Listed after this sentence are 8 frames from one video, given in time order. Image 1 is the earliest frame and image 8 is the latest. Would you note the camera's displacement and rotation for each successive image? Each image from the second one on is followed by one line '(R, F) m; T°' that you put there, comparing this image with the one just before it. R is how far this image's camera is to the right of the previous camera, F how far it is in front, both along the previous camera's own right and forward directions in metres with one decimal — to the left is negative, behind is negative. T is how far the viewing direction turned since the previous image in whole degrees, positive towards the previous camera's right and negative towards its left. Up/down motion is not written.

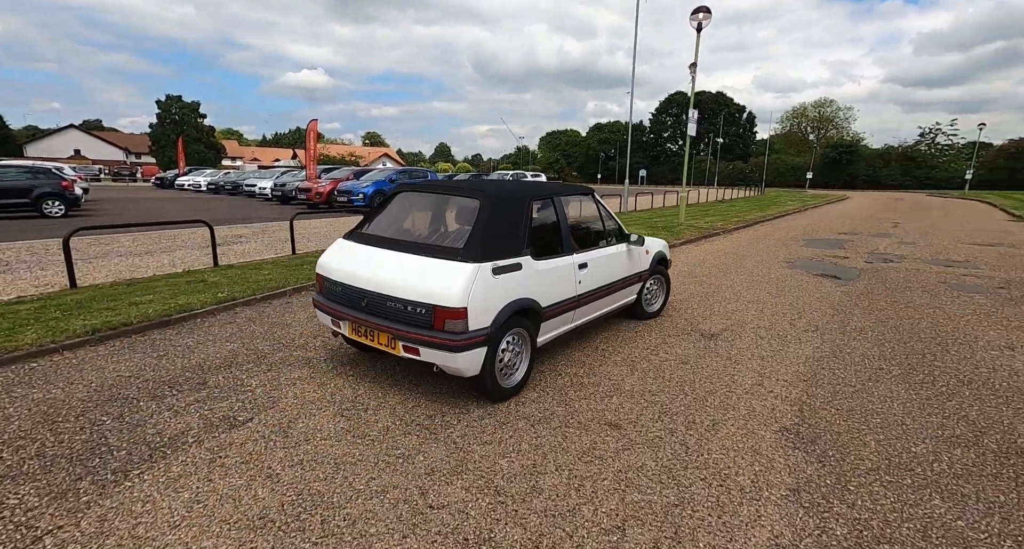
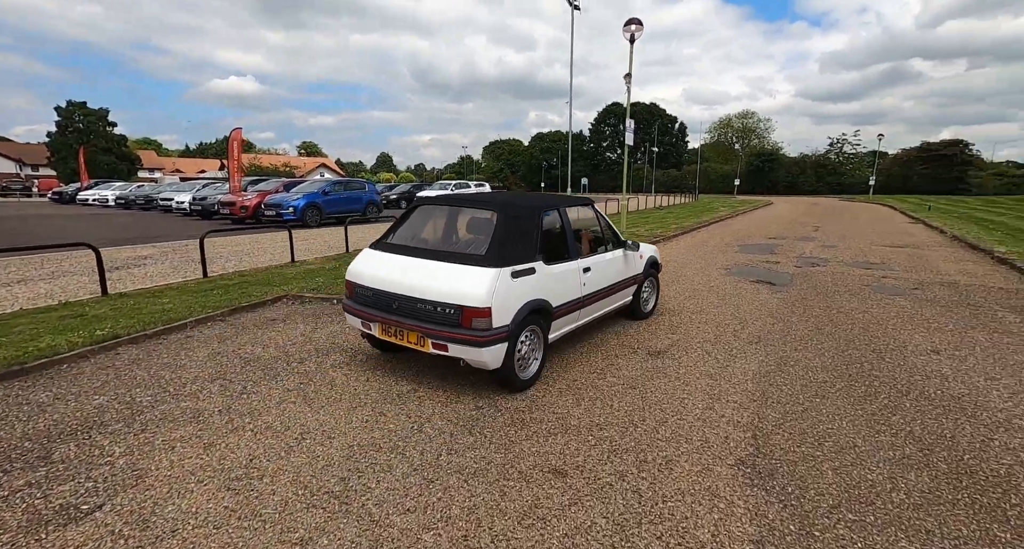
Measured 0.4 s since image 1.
(+0.1, +0.3) m; +6°
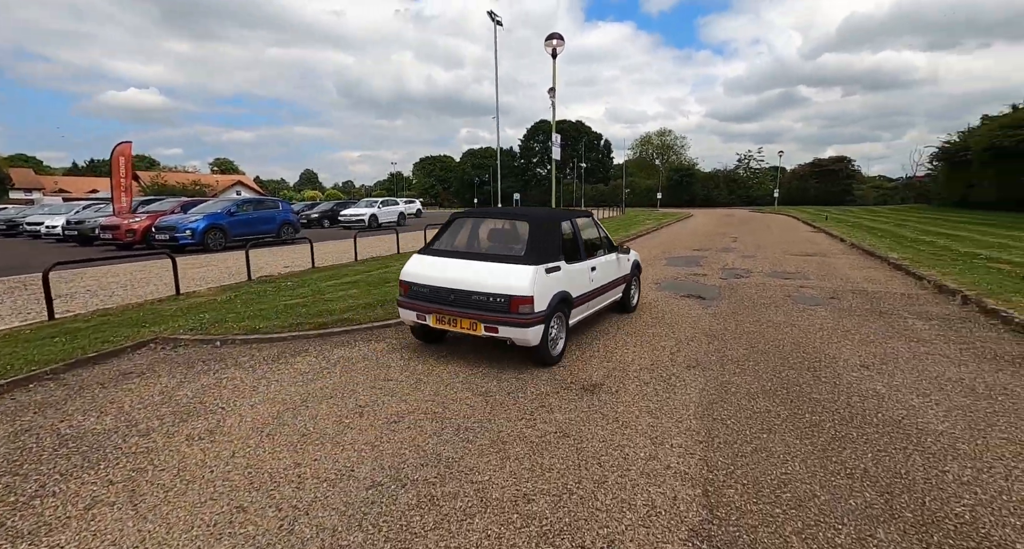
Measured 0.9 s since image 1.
(+0.2, +0.6) m; +8°
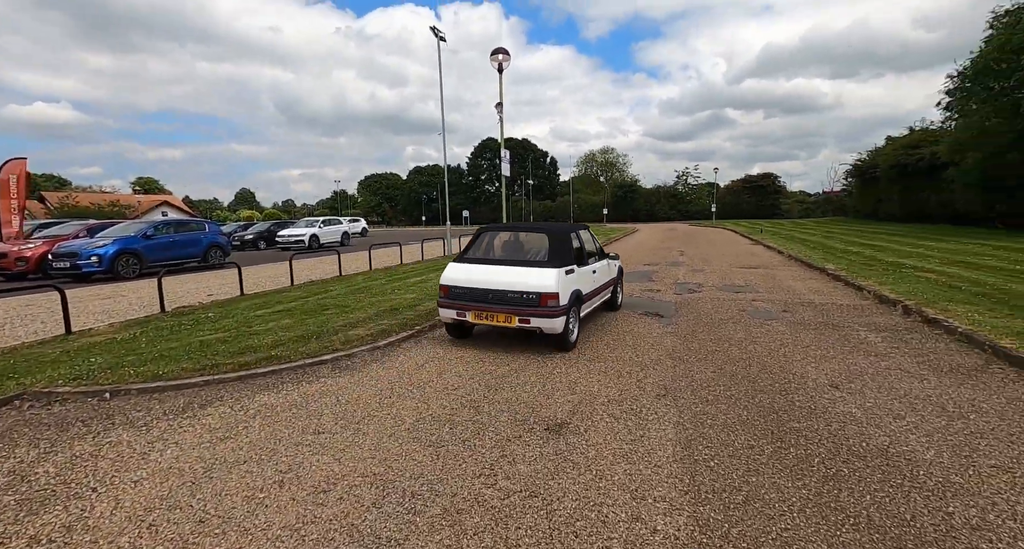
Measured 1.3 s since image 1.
(0.0, +0.5) m; +6°
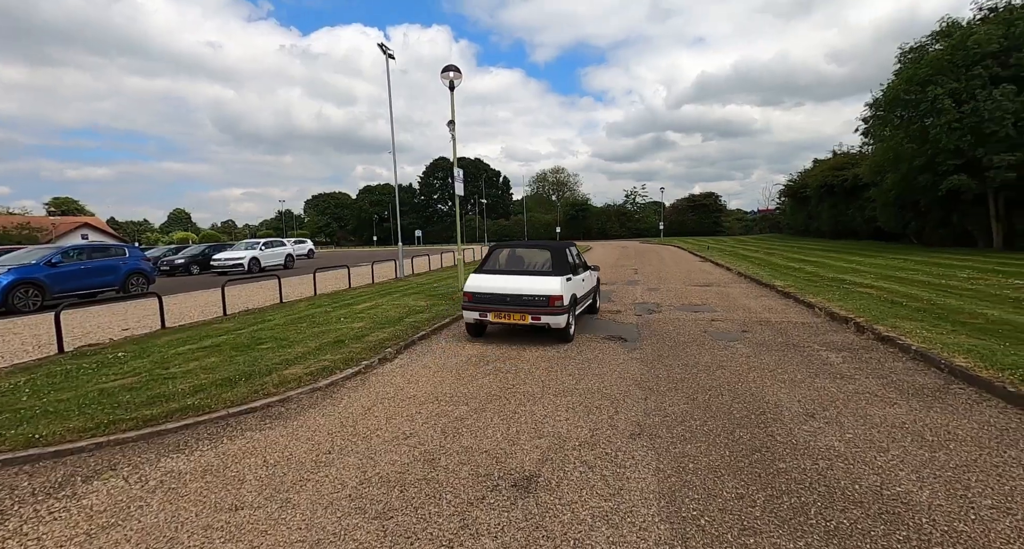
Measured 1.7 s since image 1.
(0.0, +0.4) m; +6°
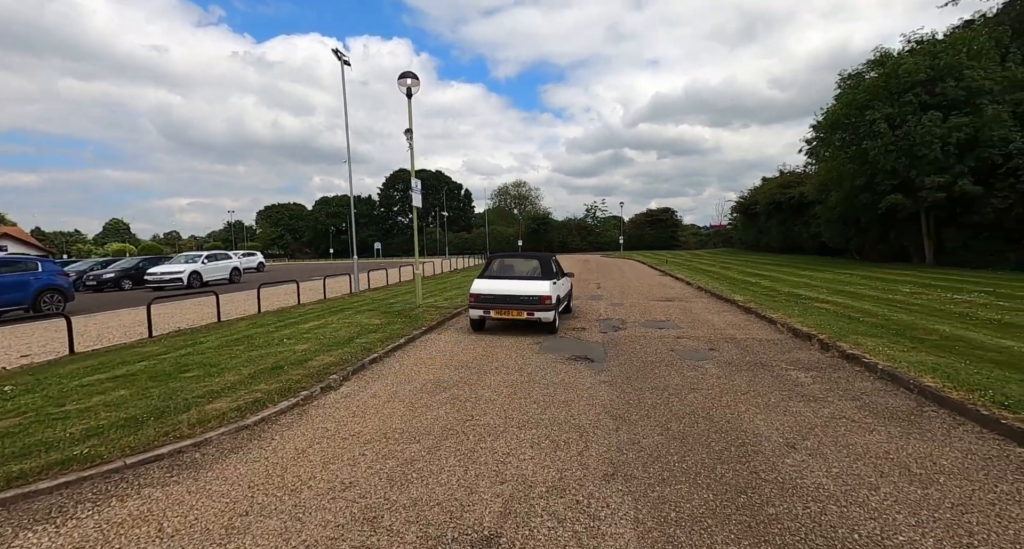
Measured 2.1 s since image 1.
(0.0, +0.5) m; +5°
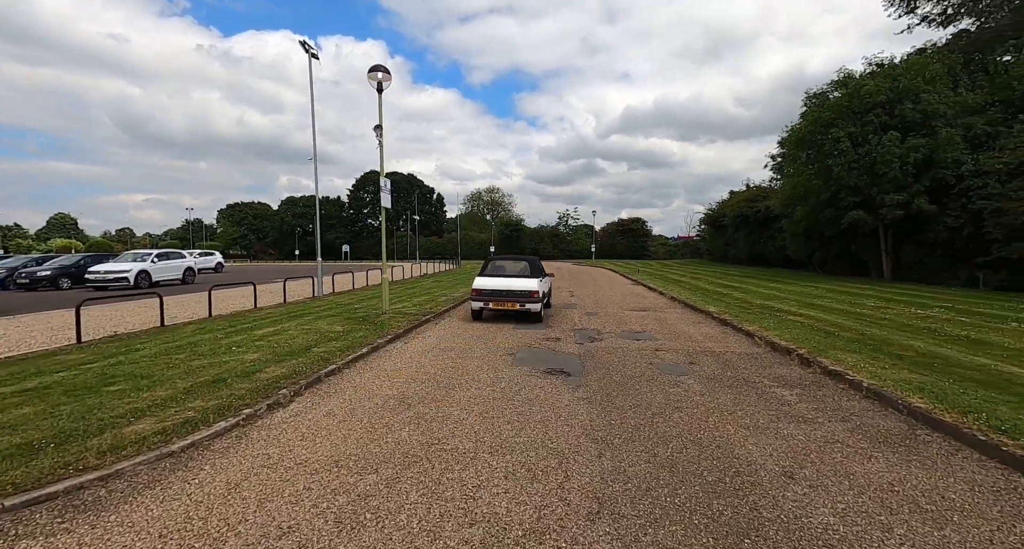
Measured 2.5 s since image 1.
(0.0, +0.5) m; +4°
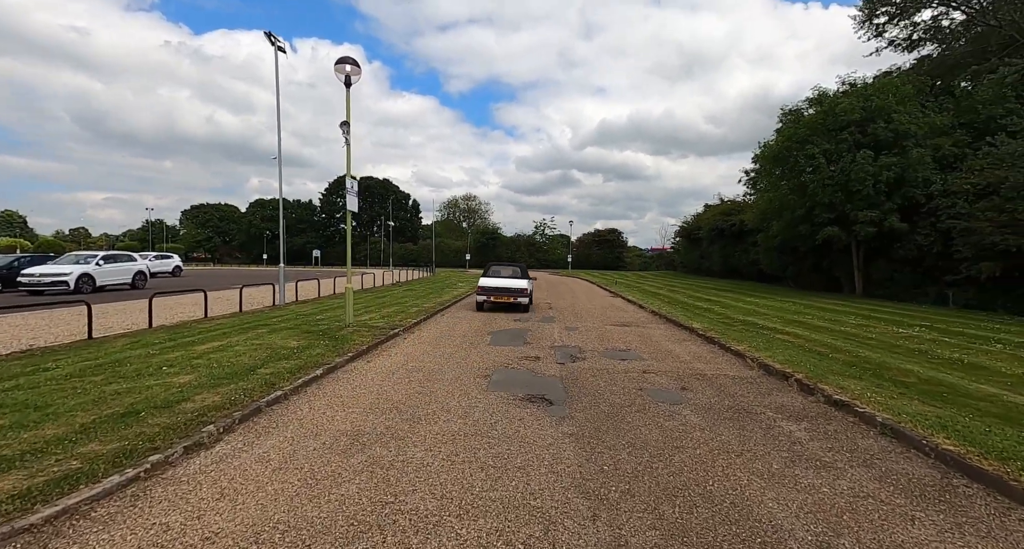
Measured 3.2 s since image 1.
(0.0, +0.8) m; +3°
